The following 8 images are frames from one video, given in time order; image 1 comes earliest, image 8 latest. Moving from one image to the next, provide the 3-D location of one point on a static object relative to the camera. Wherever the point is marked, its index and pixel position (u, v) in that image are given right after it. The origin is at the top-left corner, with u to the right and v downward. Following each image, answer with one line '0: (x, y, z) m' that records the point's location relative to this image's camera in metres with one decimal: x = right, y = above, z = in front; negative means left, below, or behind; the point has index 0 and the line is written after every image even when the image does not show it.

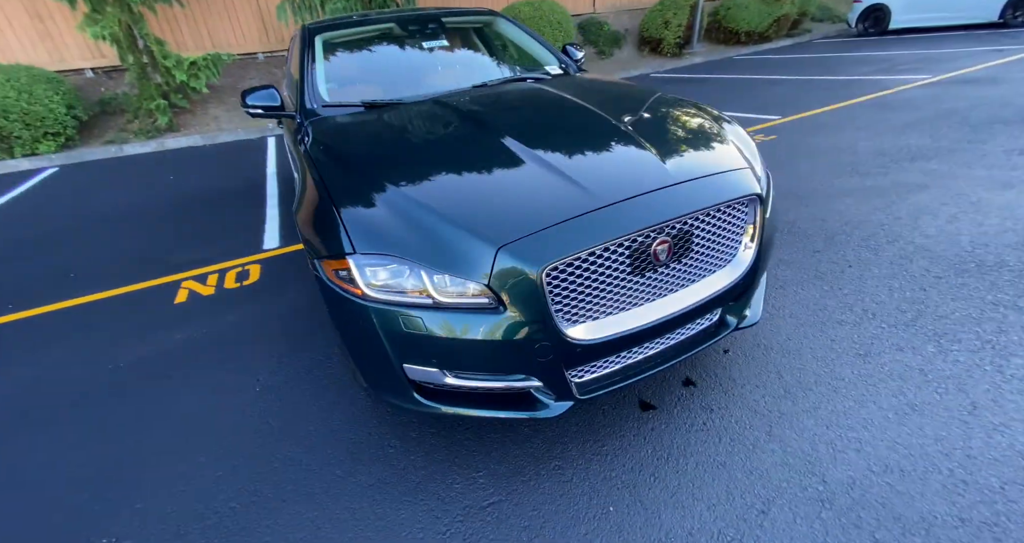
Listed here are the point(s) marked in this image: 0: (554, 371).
0: (+0.1, -0.3, +1.8) m
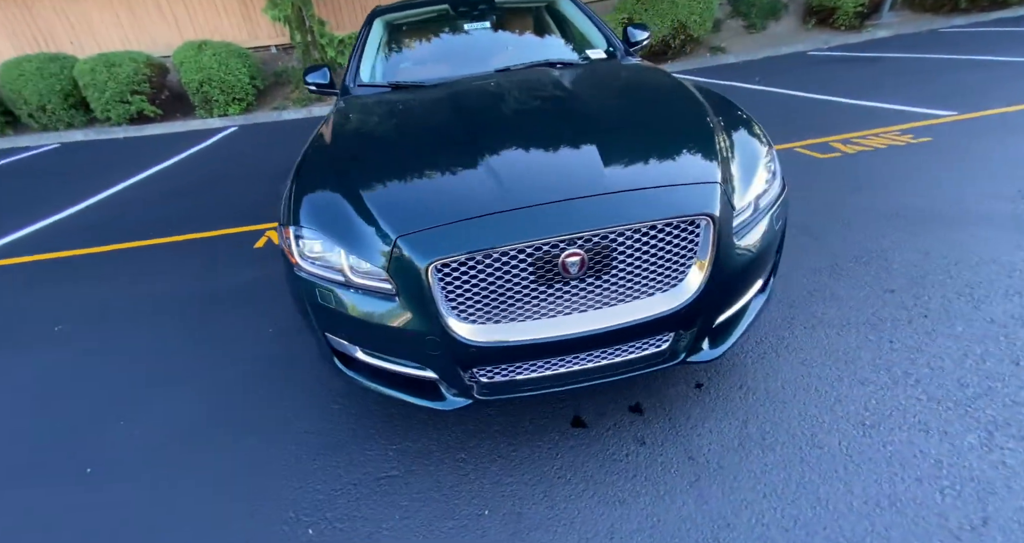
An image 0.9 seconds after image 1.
0: (-0.2, -0.3, +1.8) m
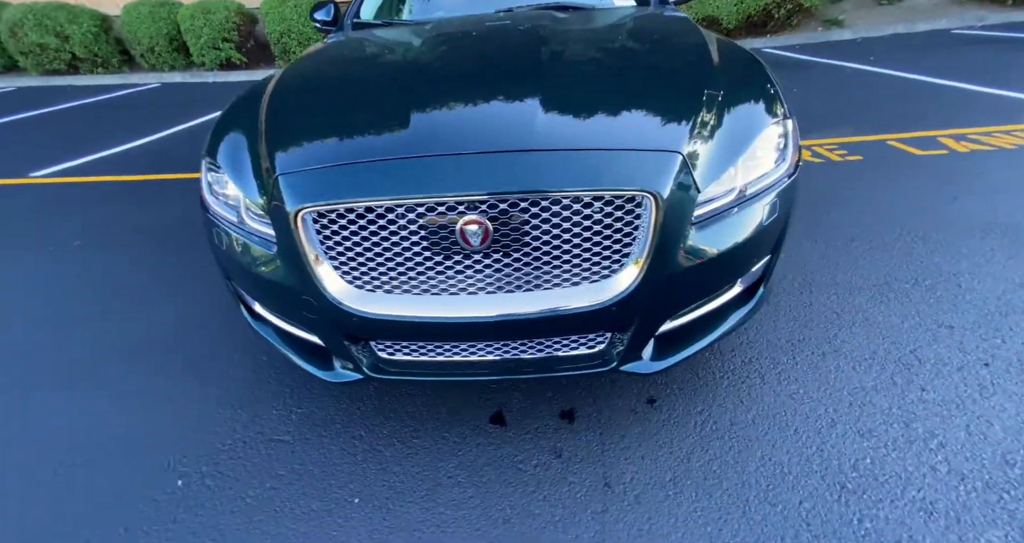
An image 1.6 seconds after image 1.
0: (-0.6, -0.2, +1.6) m
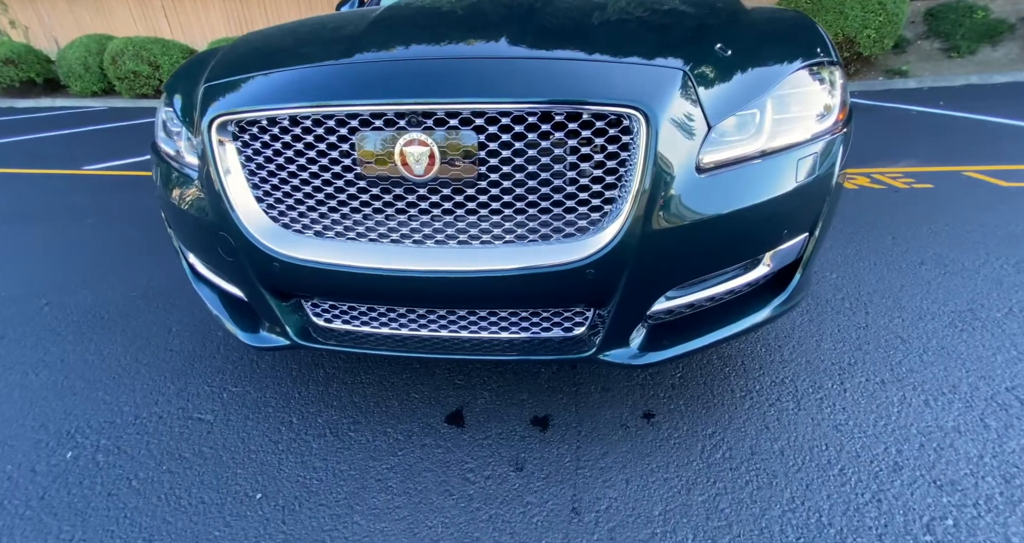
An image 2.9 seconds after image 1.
0: (-0.7, 0.0, +1.4) m
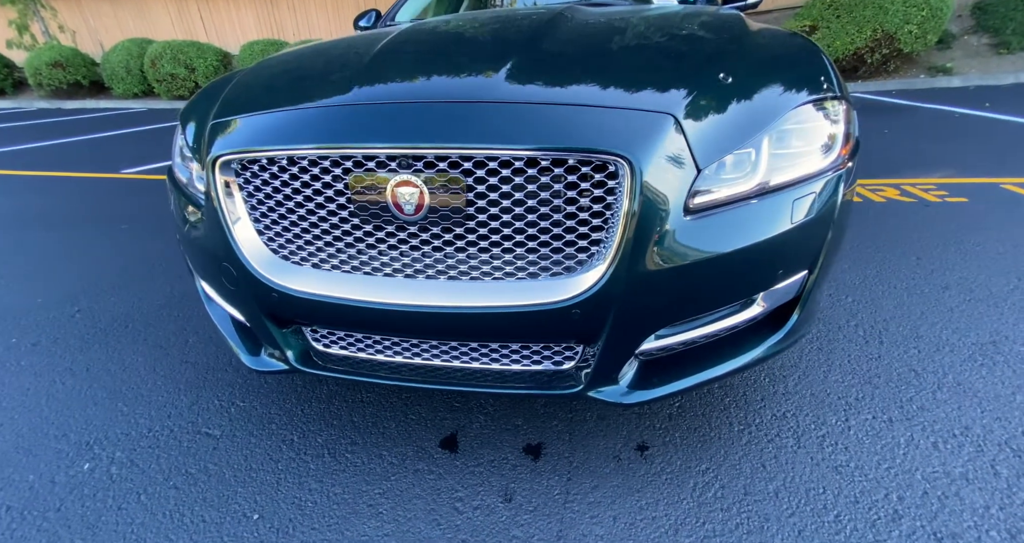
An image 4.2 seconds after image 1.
0: (-0.7, -0.1, +1.4) m
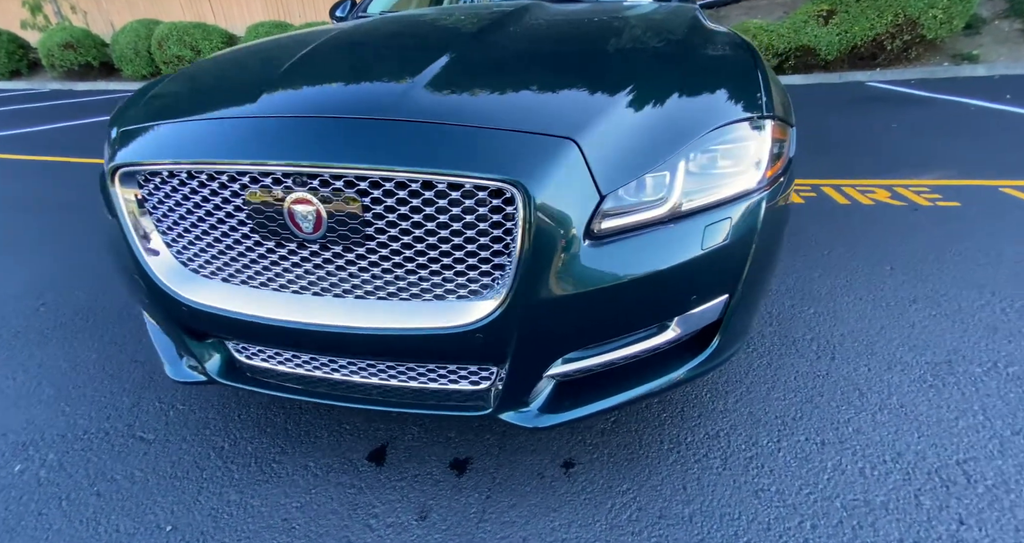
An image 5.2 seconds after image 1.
0: (-0.9, -0.1, +1.4) m
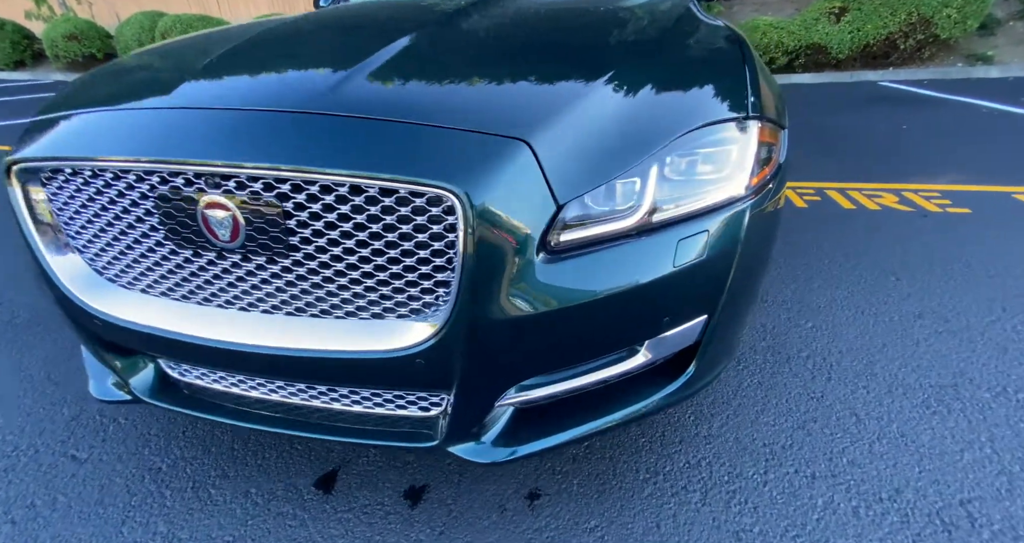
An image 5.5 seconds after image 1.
0: (-1.0, -0.2, +1.3) m
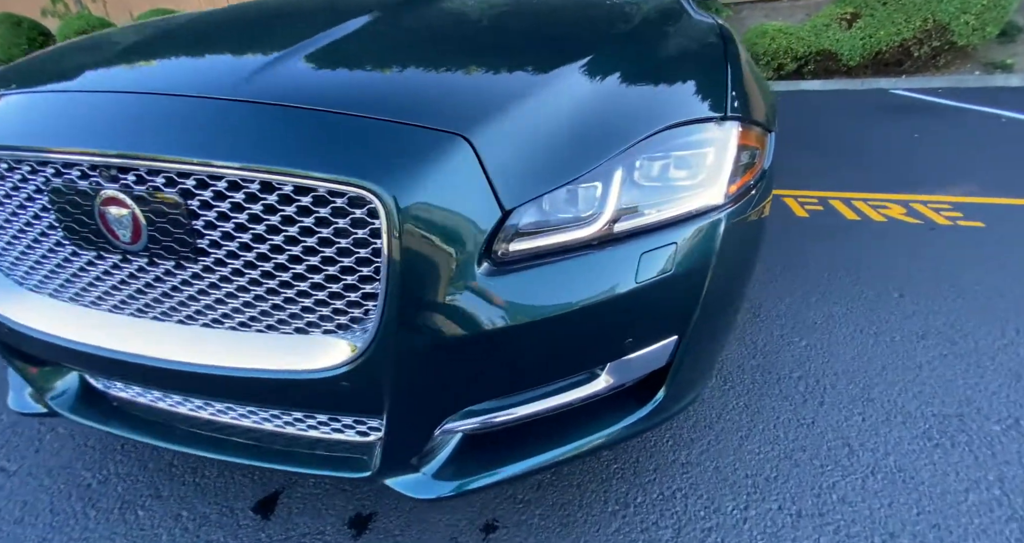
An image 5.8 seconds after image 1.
0: (-1.1, -0.2, +1.2) m
